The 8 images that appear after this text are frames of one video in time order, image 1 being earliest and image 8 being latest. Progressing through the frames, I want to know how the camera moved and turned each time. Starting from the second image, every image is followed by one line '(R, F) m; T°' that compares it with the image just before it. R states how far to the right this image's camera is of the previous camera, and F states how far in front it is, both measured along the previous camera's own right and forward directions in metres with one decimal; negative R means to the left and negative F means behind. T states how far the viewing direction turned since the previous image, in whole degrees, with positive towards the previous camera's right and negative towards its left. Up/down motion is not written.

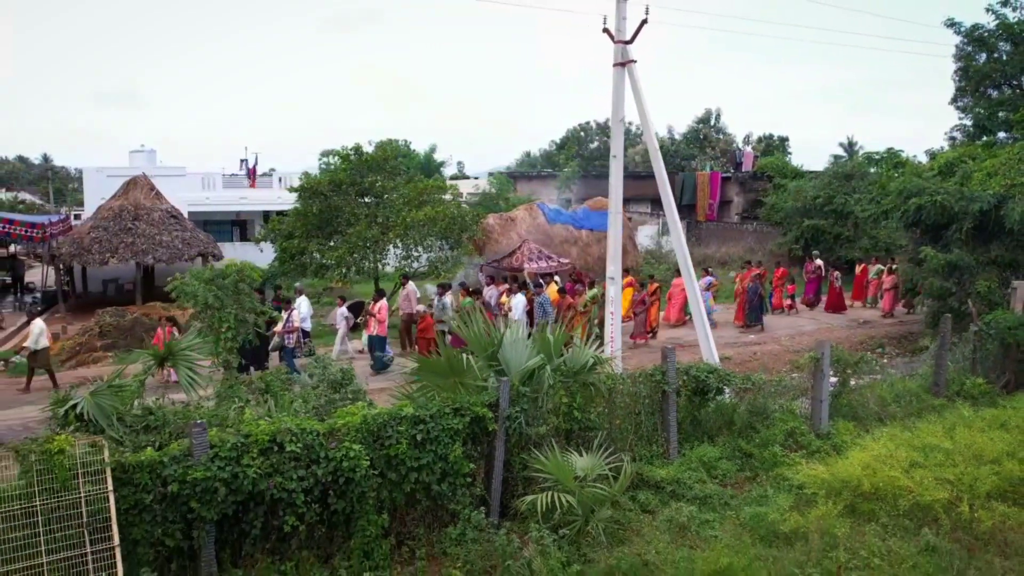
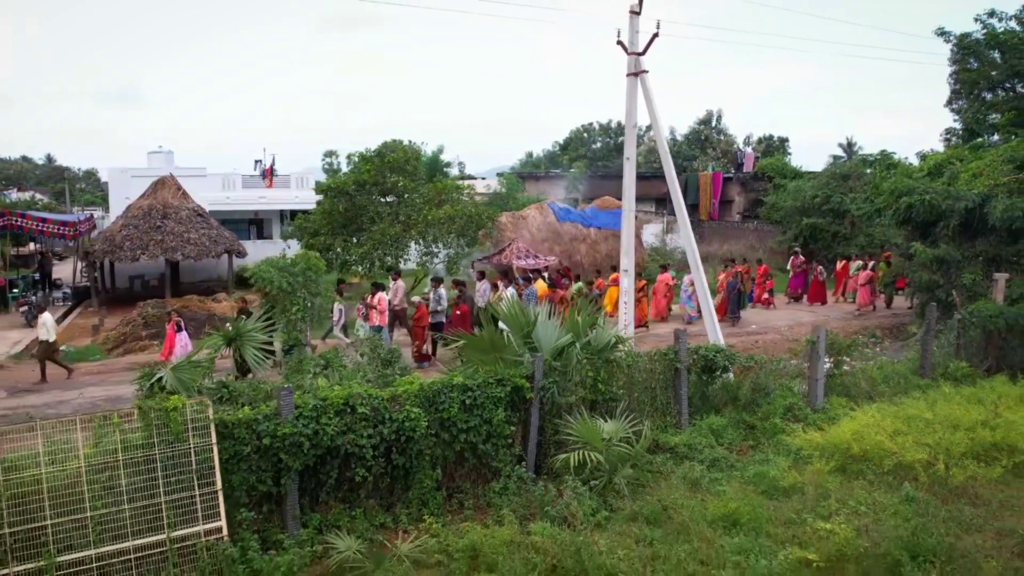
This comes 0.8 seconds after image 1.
(-0.2, -0.8) m; 0°
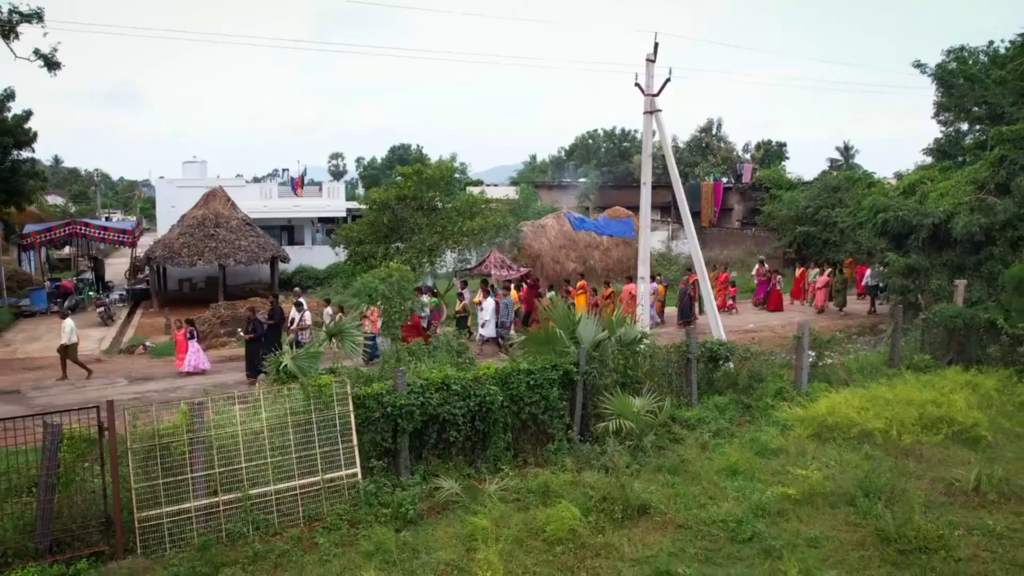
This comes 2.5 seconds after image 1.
(-0.5, -1.9) m; 0°
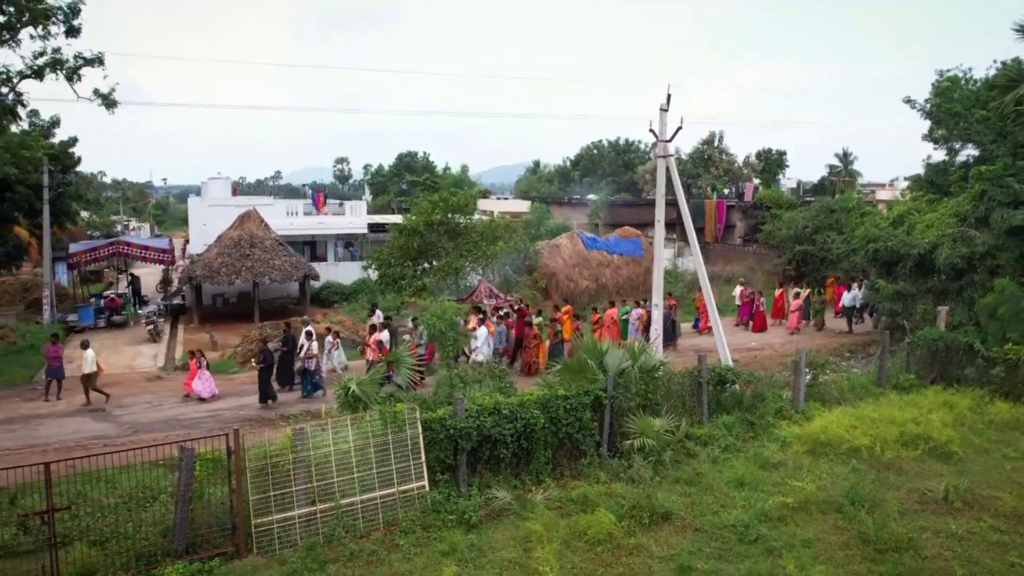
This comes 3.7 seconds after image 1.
(-0.4, -1.4) m; 0°
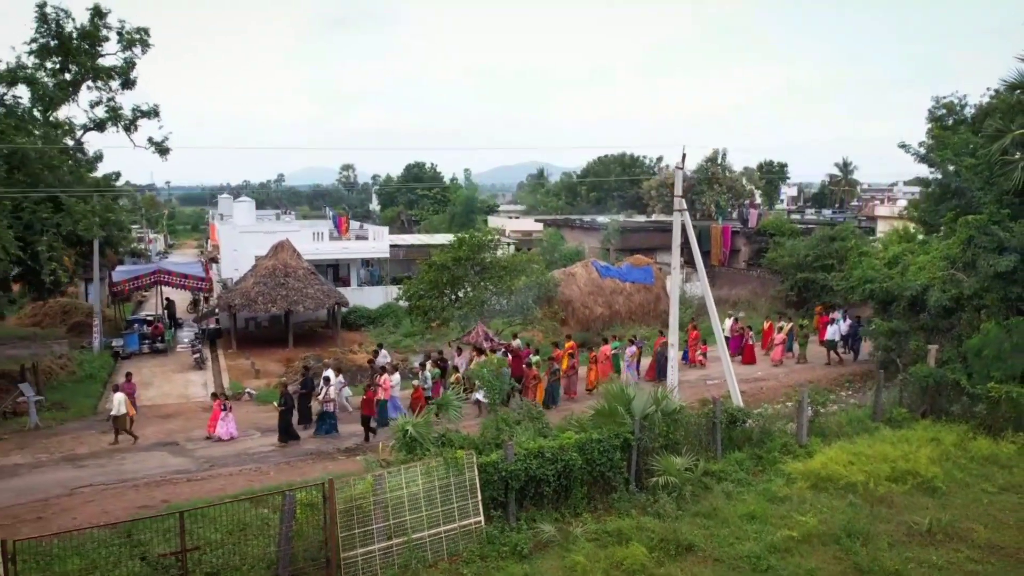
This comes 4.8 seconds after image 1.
(-0.5, -1.4) m; 0°
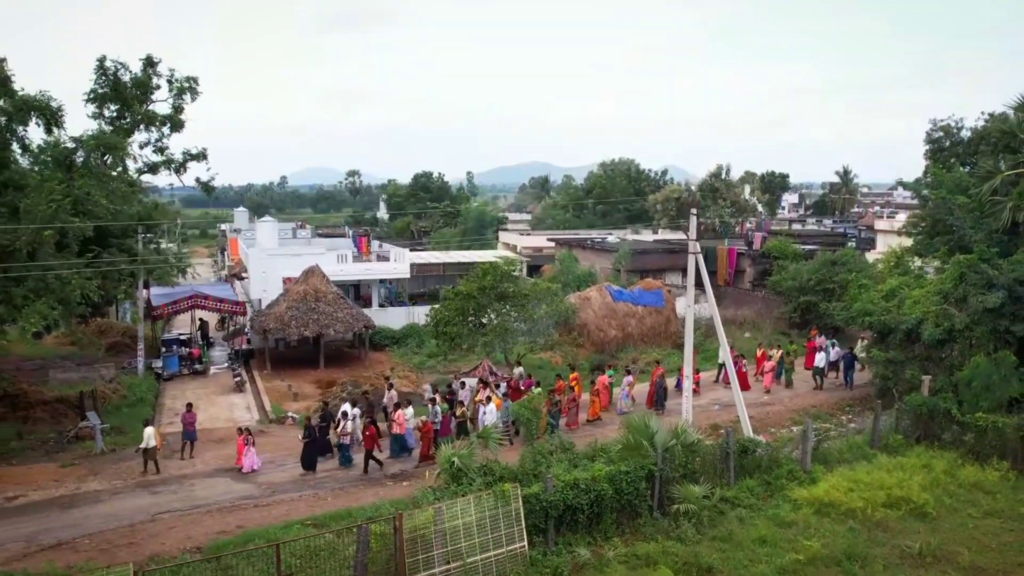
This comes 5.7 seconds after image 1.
(-0.5, -1.4) m; 0°
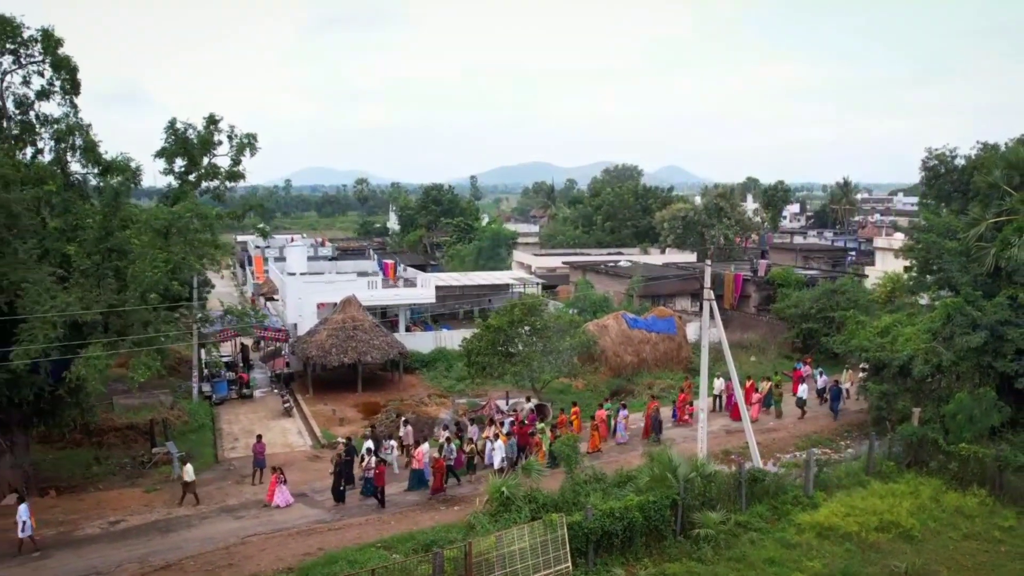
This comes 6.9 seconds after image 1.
(-0.7, -2.0) m; 0°
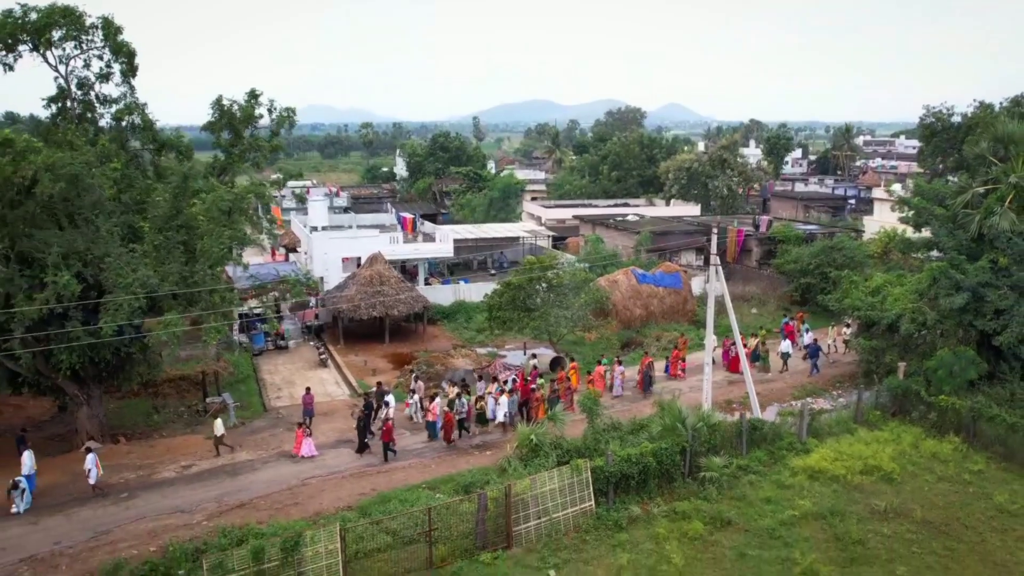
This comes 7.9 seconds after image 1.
(-0.5, -1.8) m; 0°
